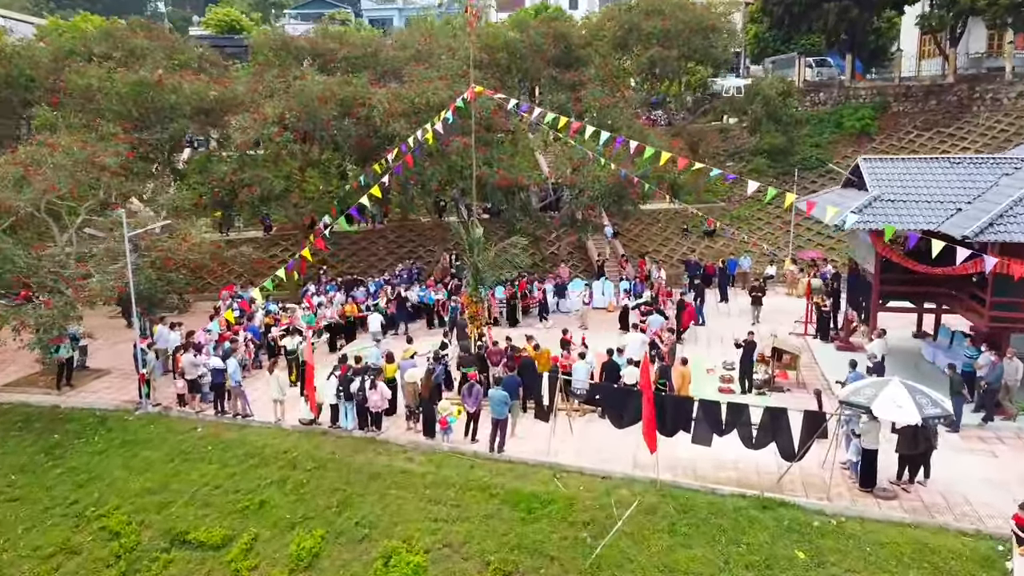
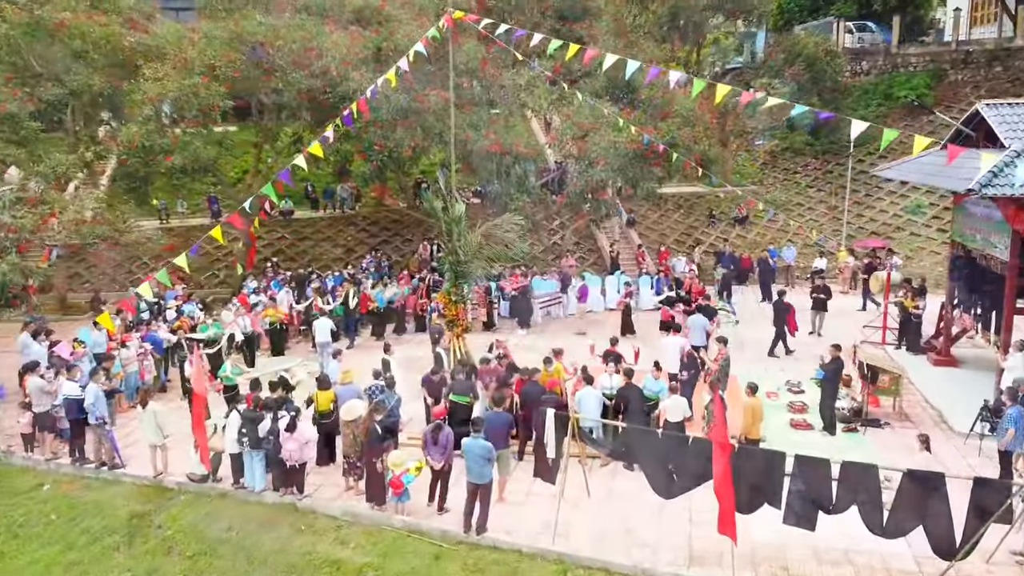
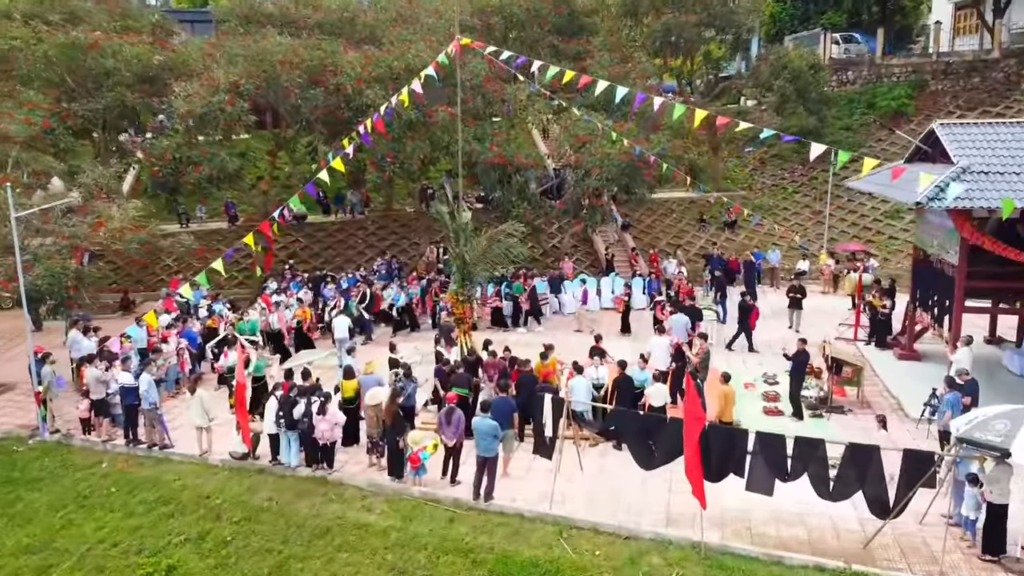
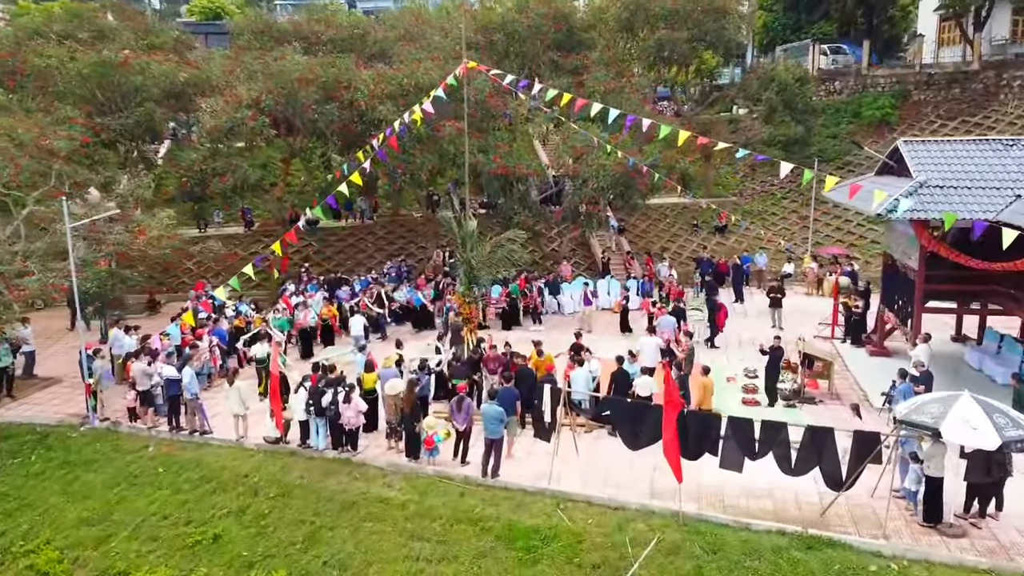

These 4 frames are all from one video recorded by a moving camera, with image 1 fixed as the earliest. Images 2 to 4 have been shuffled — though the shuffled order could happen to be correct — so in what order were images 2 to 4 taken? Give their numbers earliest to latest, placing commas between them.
4, 3, 2
